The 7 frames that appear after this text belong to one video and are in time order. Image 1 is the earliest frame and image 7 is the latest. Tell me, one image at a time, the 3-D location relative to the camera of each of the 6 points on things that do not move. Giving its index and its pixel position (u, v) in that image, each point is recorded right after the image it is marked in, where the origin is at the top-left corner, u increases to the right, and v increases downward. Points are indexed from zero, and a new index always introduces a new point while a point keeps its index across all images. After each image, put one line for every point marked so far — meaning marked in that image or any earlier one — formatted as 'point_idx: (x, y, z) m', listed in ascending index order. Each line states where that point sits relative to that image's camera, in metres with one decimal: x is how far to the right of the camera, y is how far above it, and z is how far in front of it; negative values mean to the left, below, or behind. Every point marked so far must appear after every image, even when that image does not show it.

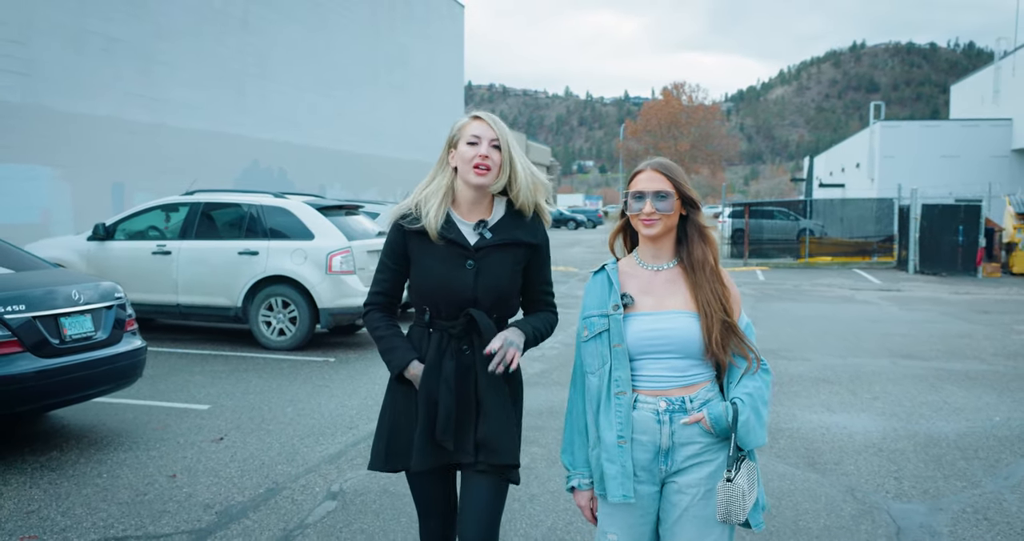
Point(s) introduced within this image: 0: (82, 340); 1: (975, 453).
0: (-2.9, -0.5, +5.3) m
1: (+2.8, -1.1, +4.7) m
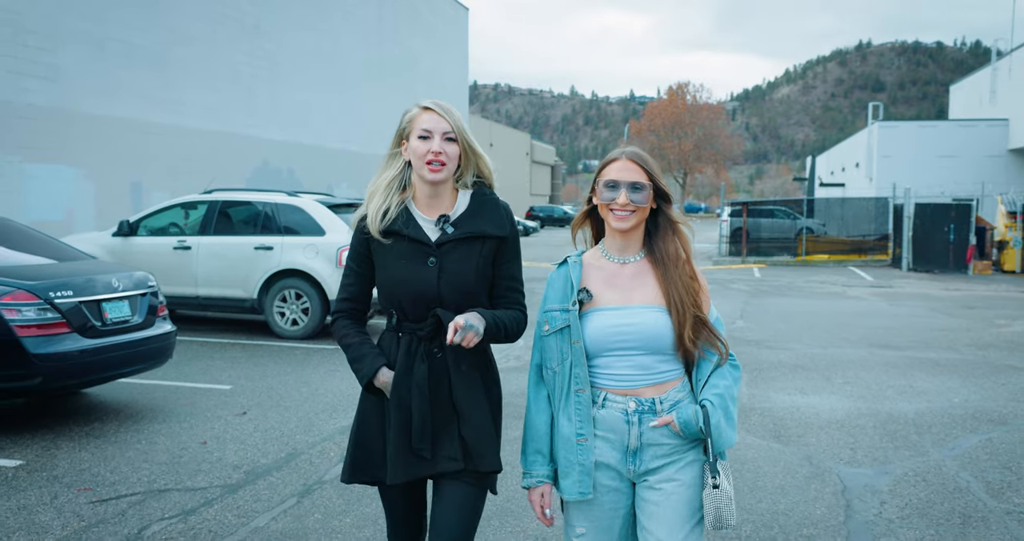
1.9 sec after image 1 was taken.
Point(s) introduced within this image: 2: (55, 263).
0: (-2.9, -0.4, +5.8) m
1: (+2.8, -1.1, +5.2) m
2: (-3.4, 0.0, +5.8) m
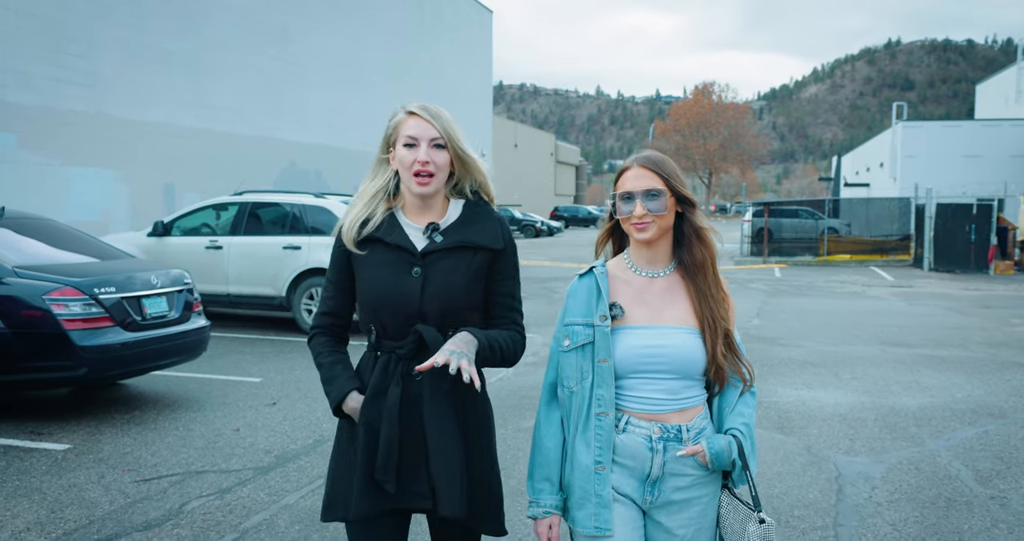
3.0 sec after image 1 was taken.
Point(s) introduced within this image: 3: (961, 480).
0: (-2.8, -0.4, +6.2) m
1: (+2.9, -1.0, +5.4) m
2: (-3.3, +0.1, +6.2) m
3: (+2.4, -1.1, +4.2) m
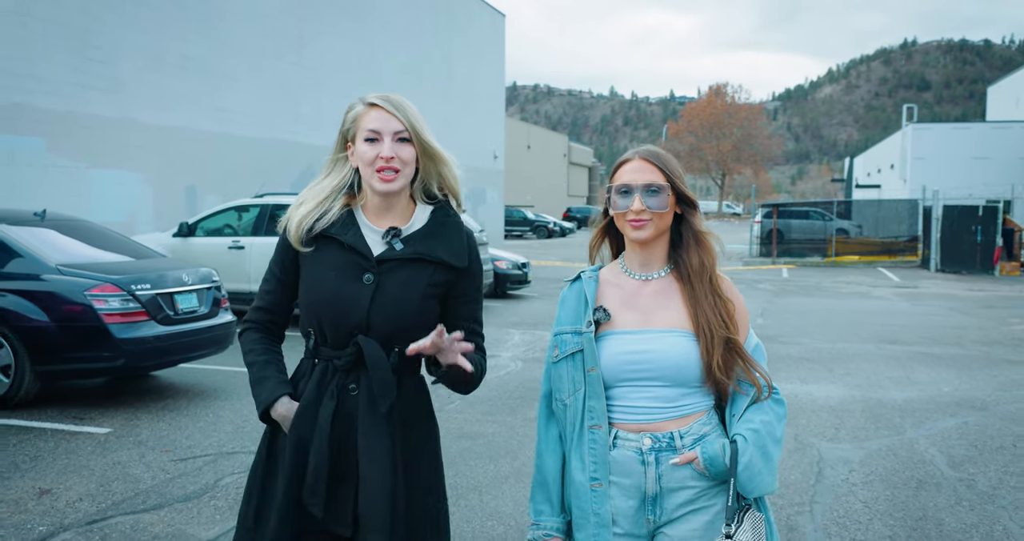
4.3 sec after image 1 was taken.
0: (-2.7, -0.4, +6.6) m
1: (+3.0, -1.0, +5.7) m
2: (-3.3, +0.1, +6.6) m
3: (+2.5, -1.1, +4.5) m
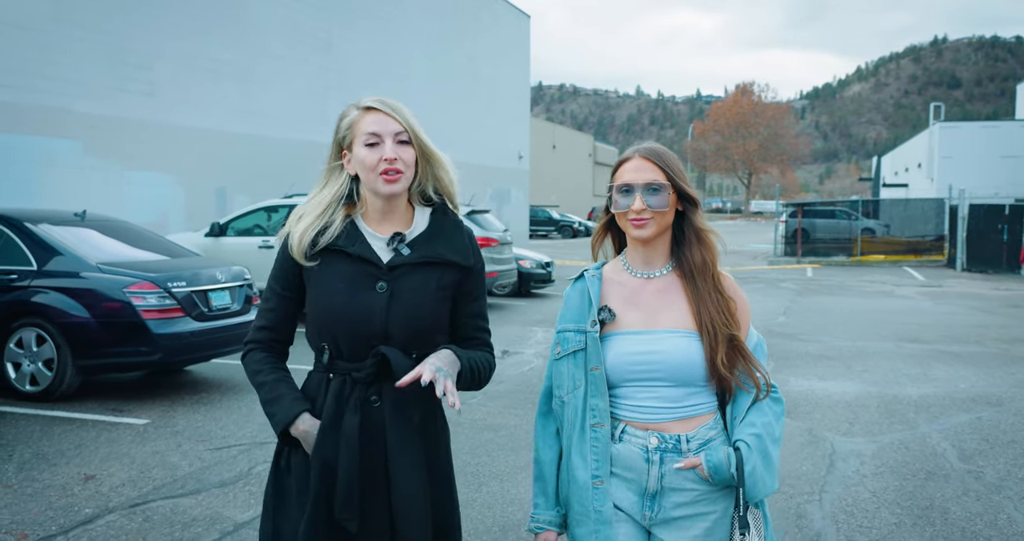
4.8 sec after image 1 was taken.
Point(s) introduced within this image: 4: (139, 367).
0: (-2.6, -0.3, +6.8) m
1: (+3.1, -1.0, +5.8) m
2: (-3.1, +0.1, +6.9) m
3: (+2.6, -1.1, +4.6) m
4: (-3.1, -0.8, +6.3) m
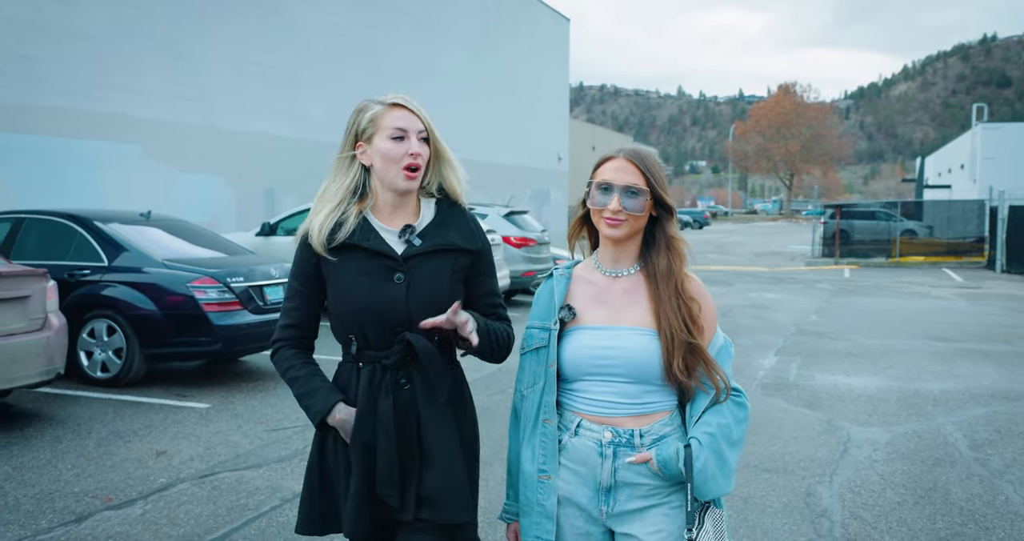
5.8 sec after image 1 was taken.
0: (-2.2, -0.3, +7.3) m
1: (+3.4, -1.0, +6.0) m
2: (-2.7, +0.1, +7.4) m
3: (+2.8, -1.1, +4.9) m
4: (-2.8, -0.8, +6.9) m
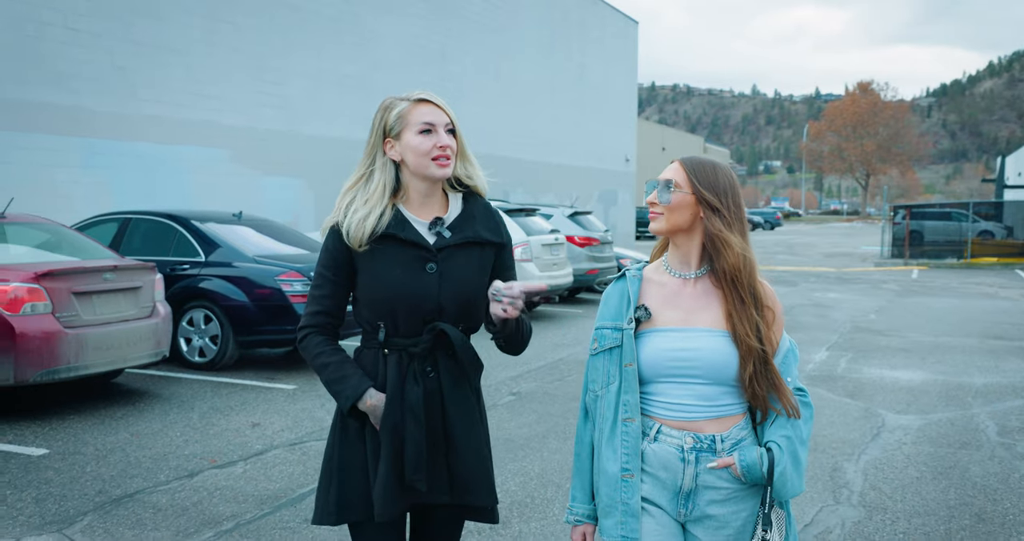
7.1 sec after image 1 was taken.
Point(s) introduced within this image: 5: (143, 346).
0: (-1.6, -0.3, +8.0) m
1: (+3.8, -1.0, +6.2) m
2: (-2.1, +0.2, +8.2) m
3: (+3.1, -1.1, +5.1) m
4: (-2.2, -0.7, +7.6) m
5: (-3.0, -0.6, +6.4) m
